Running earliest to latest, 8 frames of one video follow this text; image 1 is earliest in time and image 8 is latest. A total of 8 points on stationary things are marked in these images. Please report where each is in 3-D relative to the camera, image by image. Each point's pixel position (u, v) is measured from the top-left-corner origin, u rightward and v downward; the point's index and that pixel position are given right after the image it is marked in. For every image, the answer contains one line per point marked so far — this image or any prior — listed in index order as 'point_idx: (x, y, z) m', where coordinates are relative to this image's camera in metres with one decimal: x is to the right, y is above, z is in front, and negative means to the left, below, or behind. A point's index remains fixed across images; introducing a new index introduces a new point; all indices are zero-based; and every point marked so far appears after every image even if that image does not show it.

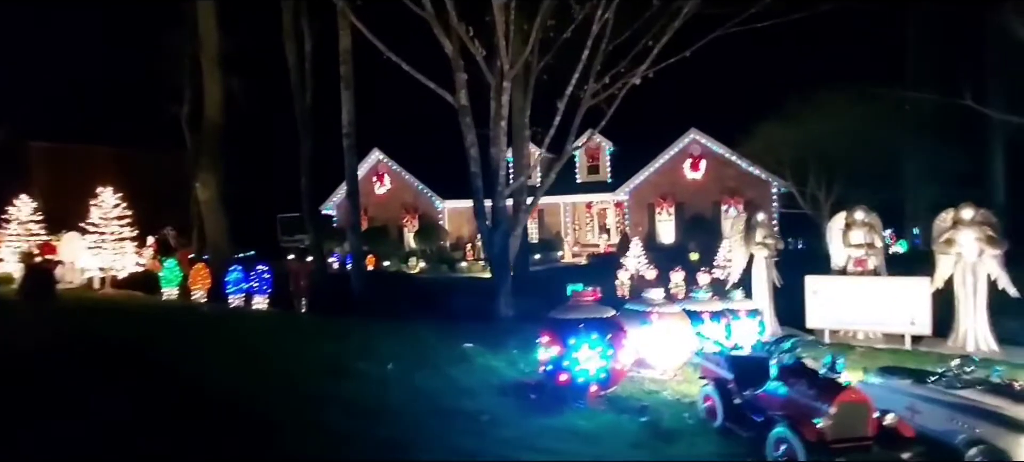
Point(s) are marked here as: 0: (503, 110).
0: (-0.3, +3.9, +16.8) m
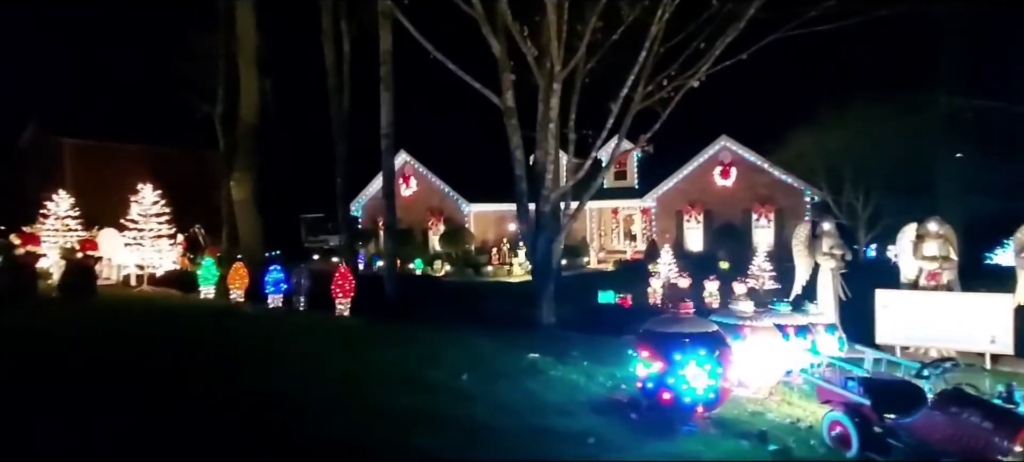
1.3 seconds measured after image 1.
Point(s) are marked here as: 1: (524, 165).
0: (+1.3, +3.8, +16.4) m
1: (+0.4, +2.3, +17.6) m
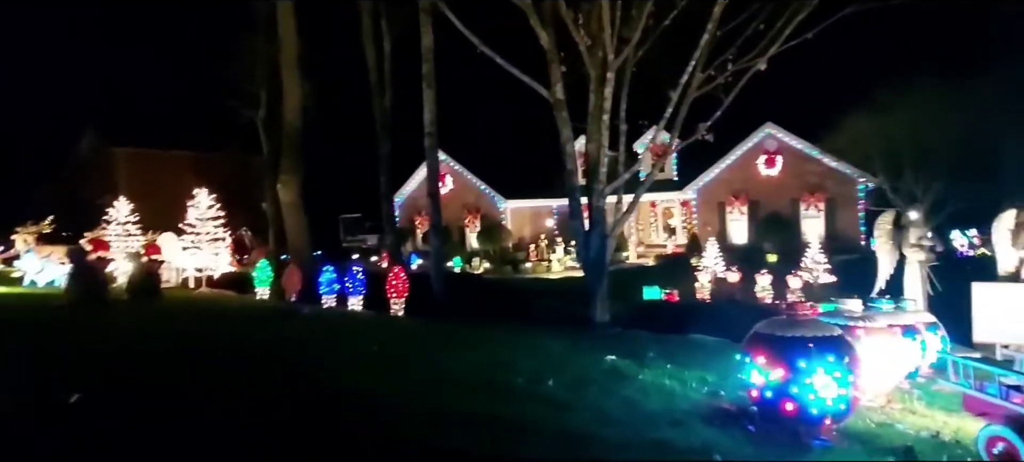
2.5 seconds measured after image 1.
0: (+2.9, +3.9, +15.8) m
1: (+2.1, +2.4, +17.1) m
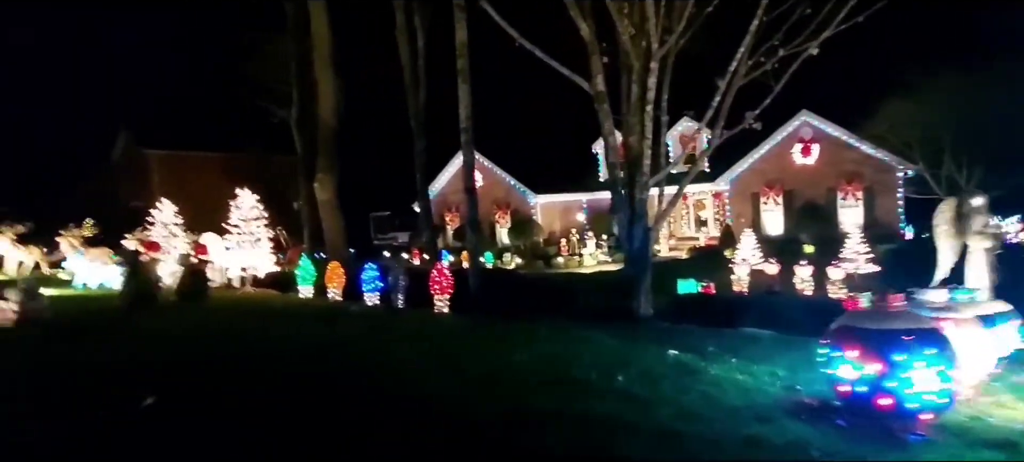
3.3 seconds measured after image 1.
0: (+4.1, +4.1, +15.6) m
1: (+3.4, +2.6, +16.9) m
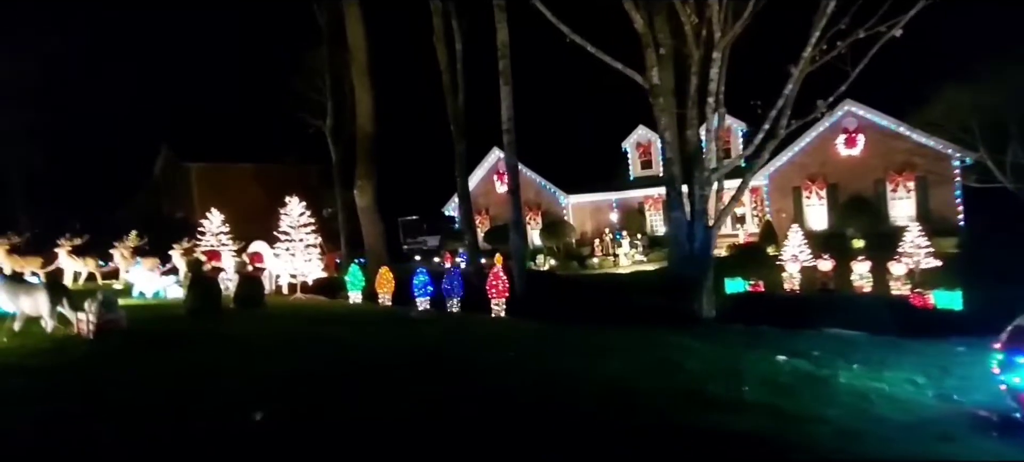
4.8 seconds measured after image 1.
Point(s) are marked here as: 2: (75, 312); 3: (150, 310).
0: (+5.8, +4.2, +14.9) m
1: (+5.2, +2.7, +16.3) m
2: (-11.4, -2.2, +13.4) m
3: (-11.6, -2.6, +16.6) m
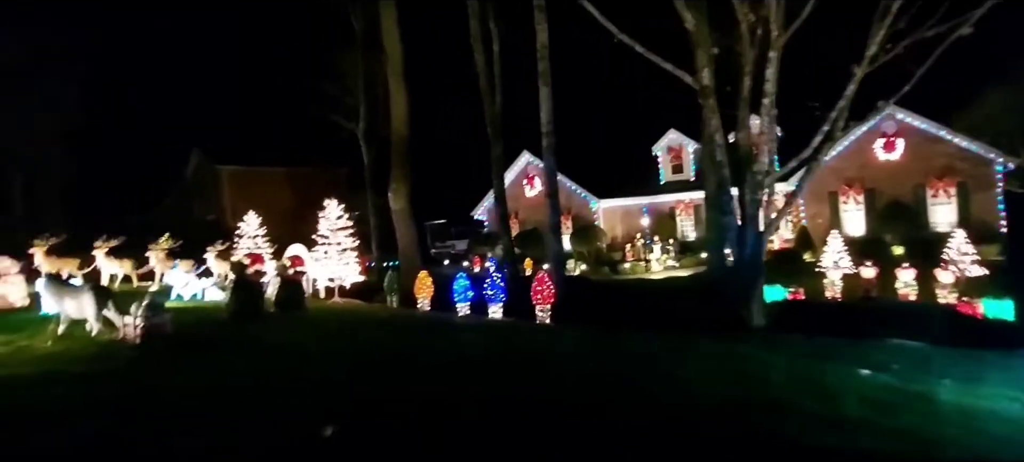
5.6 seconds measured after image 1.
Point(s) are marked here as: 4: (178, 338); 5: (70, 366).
0: (+7.1, +4.0, +14.4) m
1: (+6.5, +2.5, +15.8) m
2: (-10.2, -2.2, +13.5) m
3: (-10.2, -2.7, +16.8) m
4: (-8.6, -2.8, +13.6) m
5: (-9.8, -3.1, +11.8) m
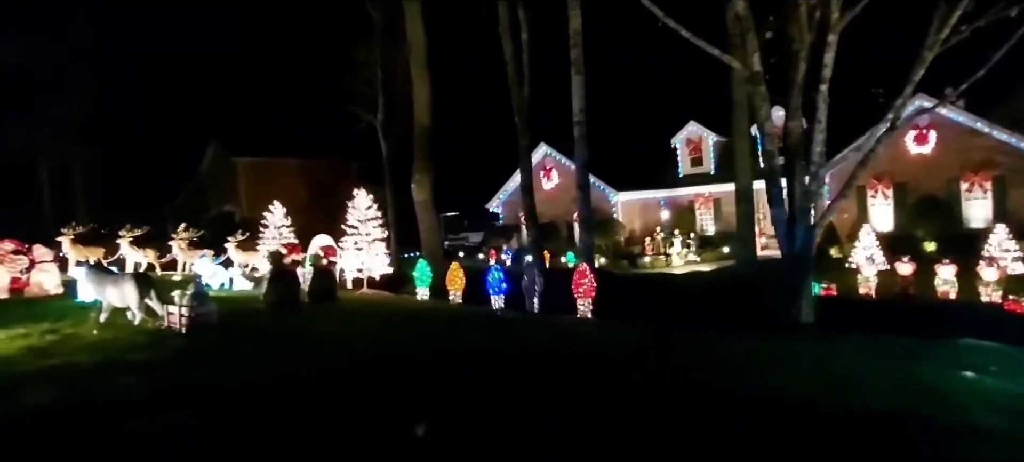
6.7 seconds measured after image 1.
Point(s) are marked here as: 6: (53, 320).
0: (+8.3, +4.2, +13.7) m
1: (+7.7, +2.7, +15.1) m
2: (-9.1, -1.9, +13.2) m
3: (-9.0, -2.3, +16.5) m
4: (-7.4, -2.6, +13.3) m
5: (-8.7, -2.8, +11.4) m
6: (-13.2, -2.6, +14.9) m
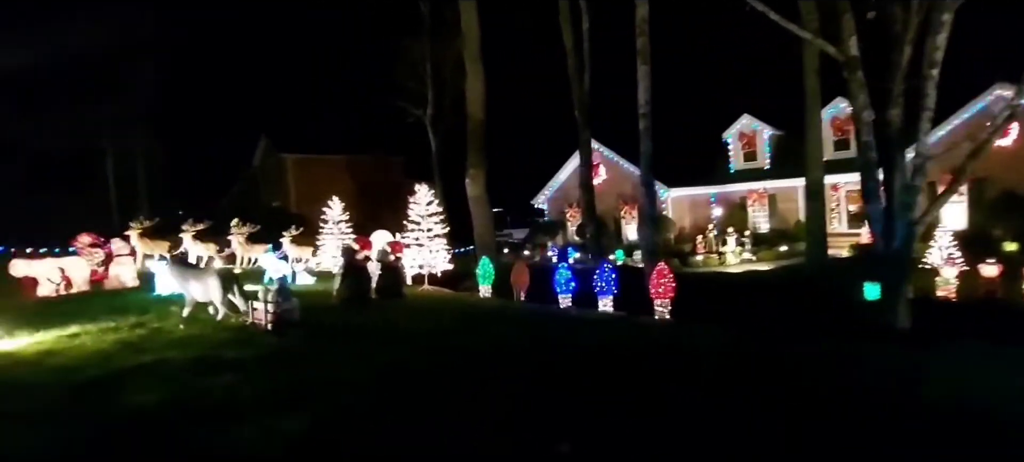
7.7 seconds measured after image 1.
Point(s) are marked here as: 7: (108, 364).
0: (+10.3, +4.3, +12.6) m
1: (+9.8, +2.8, +14.1) m
2: (-7.1, -1.8, +13.3) m
3: (-6.8, -2.1, +16.6) m
4: (-5.5, -2.4, +13.3) m
5: (-6.9, -2.6, +11.5) m
6: (-11.2, -2.4, +15.3) m
7: (-8.7, -2.8, +11.1) m
